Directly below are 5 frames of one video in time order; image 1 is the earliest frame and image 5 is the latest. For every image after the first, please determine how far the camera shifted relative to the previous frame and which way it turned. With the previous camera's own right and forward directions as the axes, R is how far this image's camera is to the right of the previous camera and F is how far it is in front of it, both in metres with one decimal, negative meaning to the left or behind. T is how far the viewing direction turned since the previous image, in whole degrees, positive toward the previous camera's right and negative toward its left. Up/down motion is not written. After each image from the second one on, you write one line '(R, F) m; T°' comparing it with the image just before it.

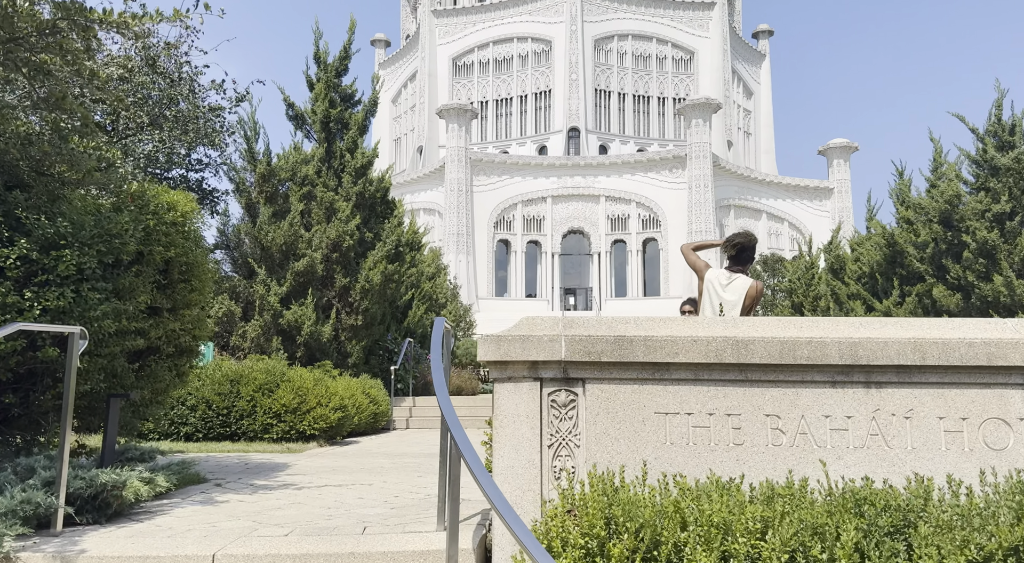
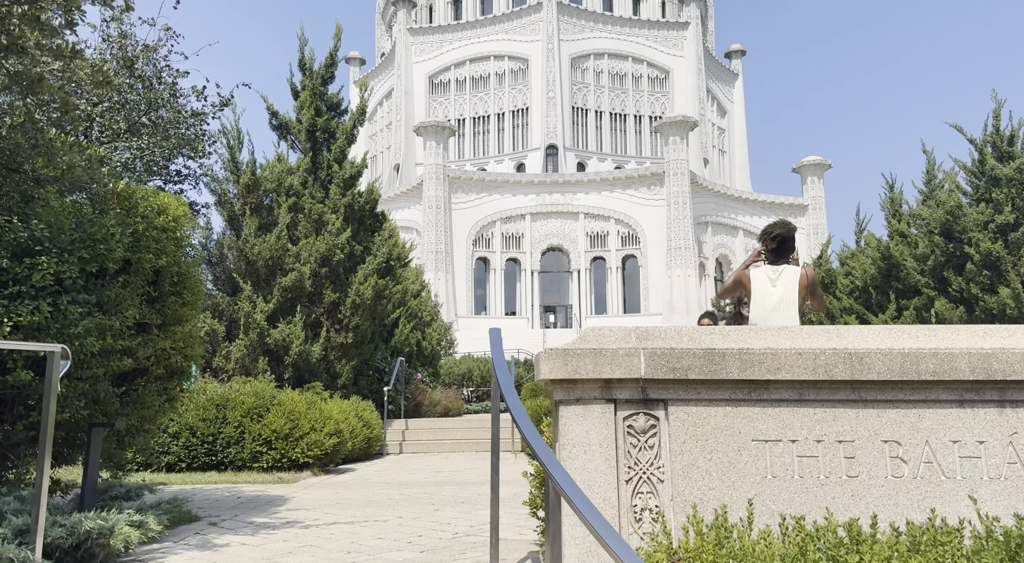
(-0.4, +0.6) m; +2°
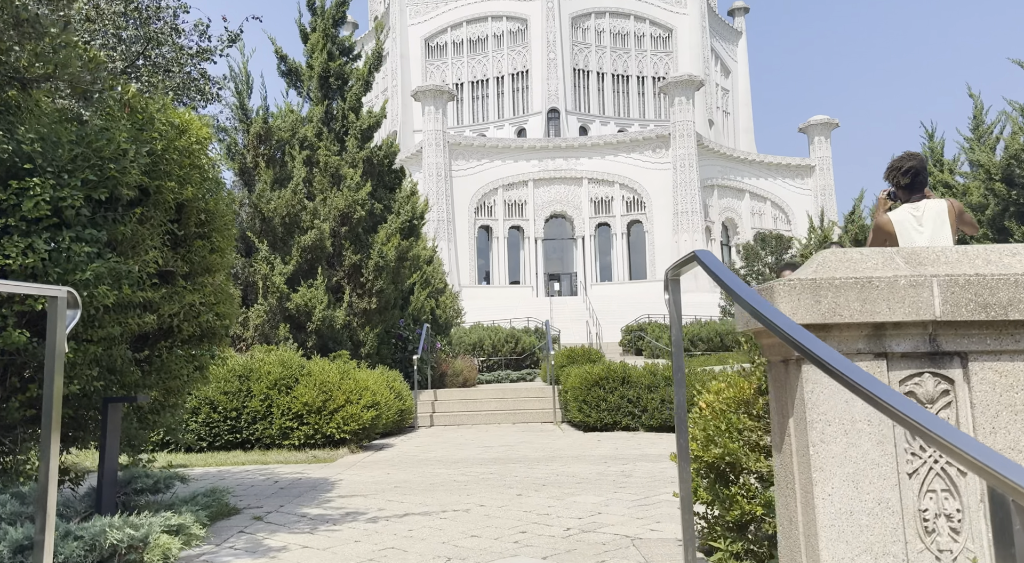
(-0.6, +1.1) m; 0°
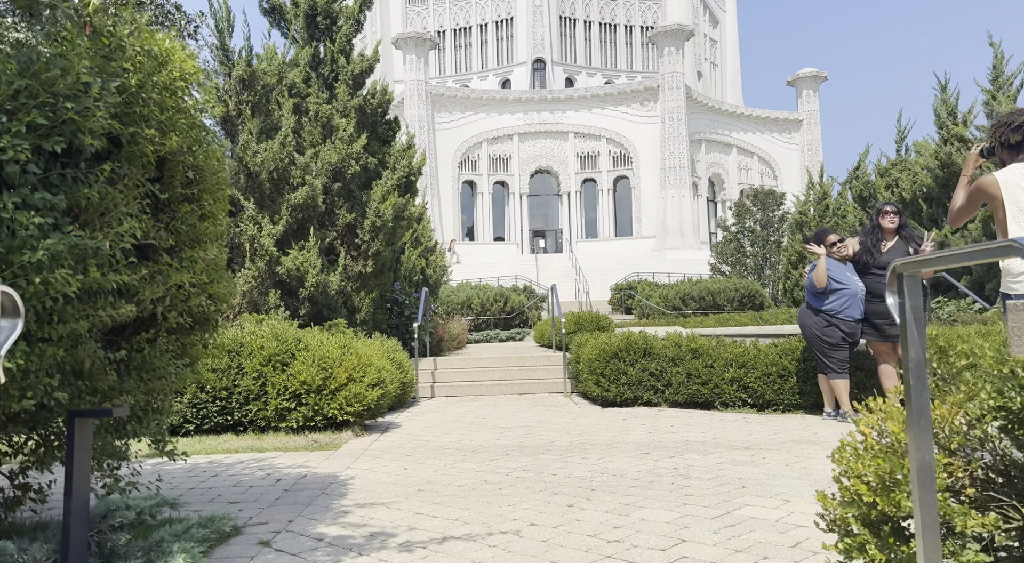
(-0.4, +0.9) m; +2°
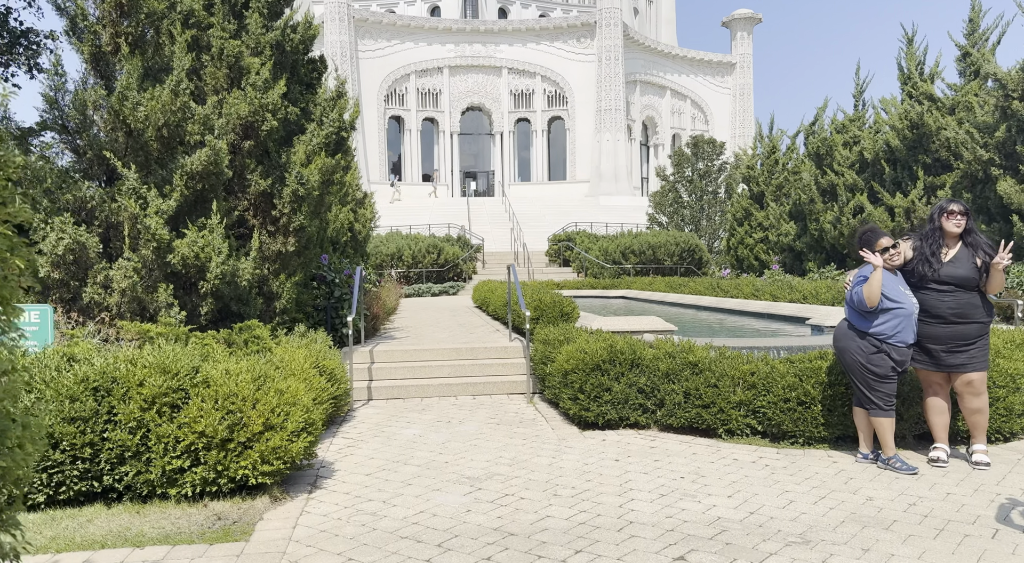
(-0.4, +1.8) m; +6°
